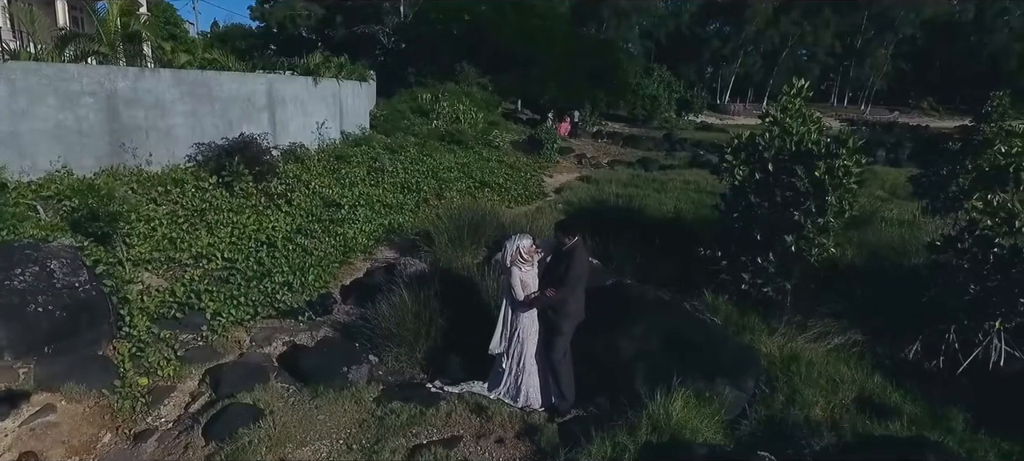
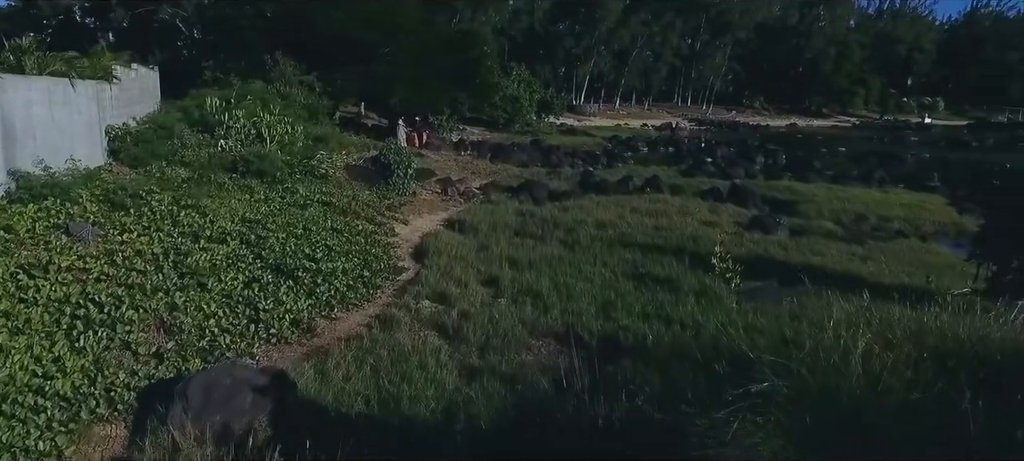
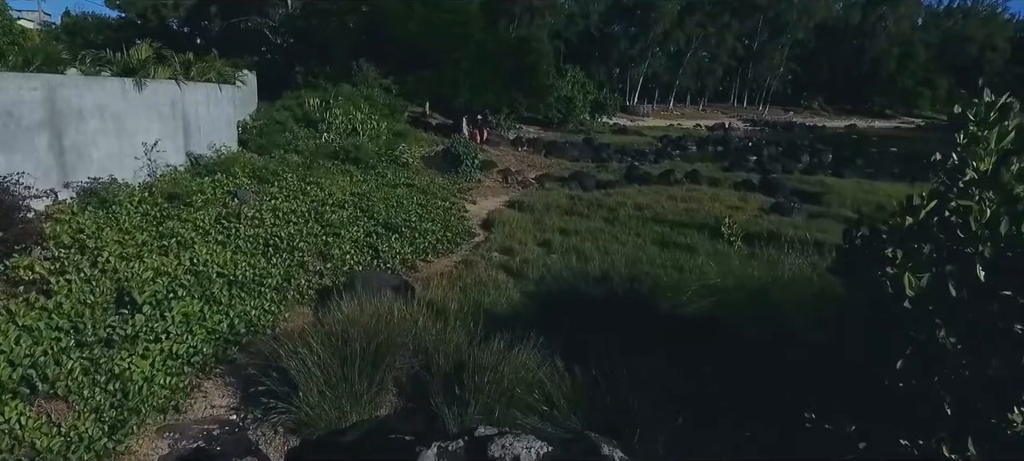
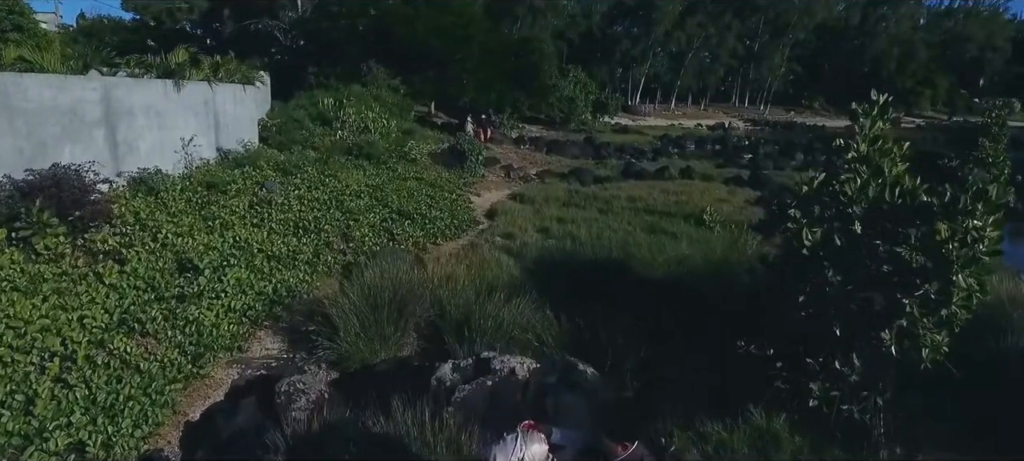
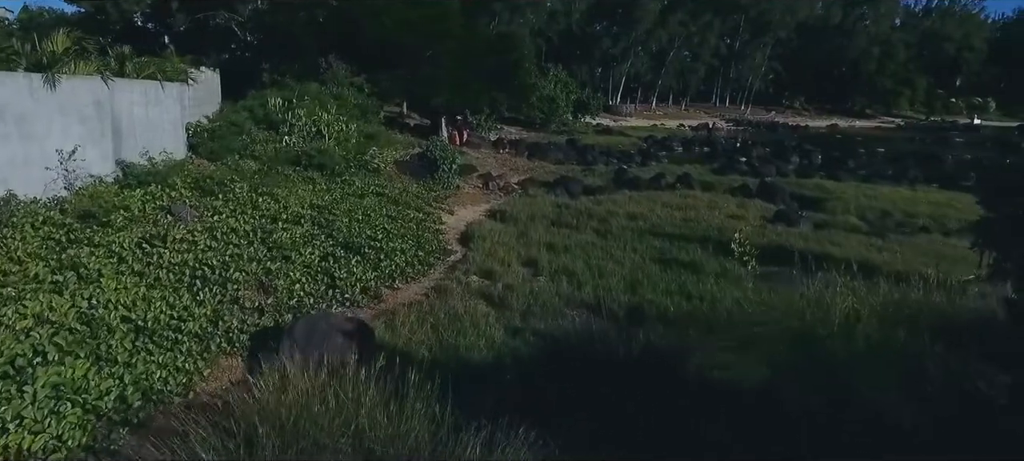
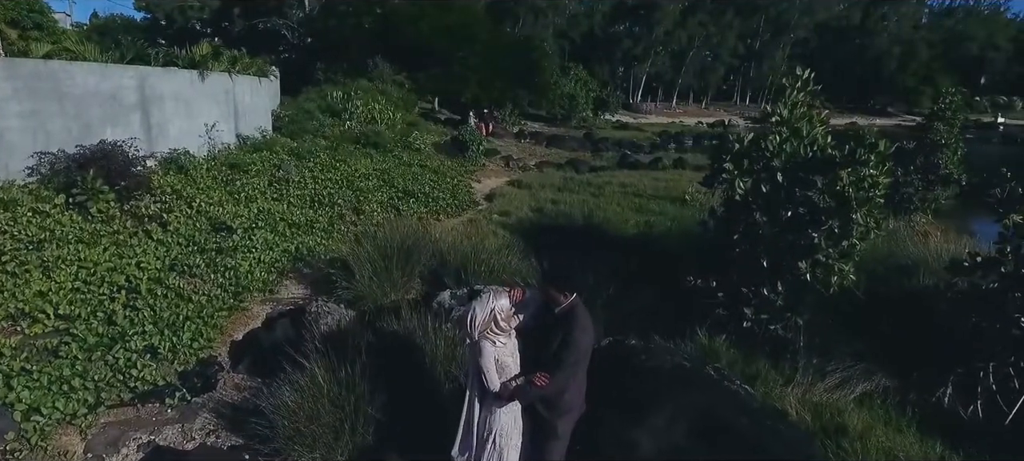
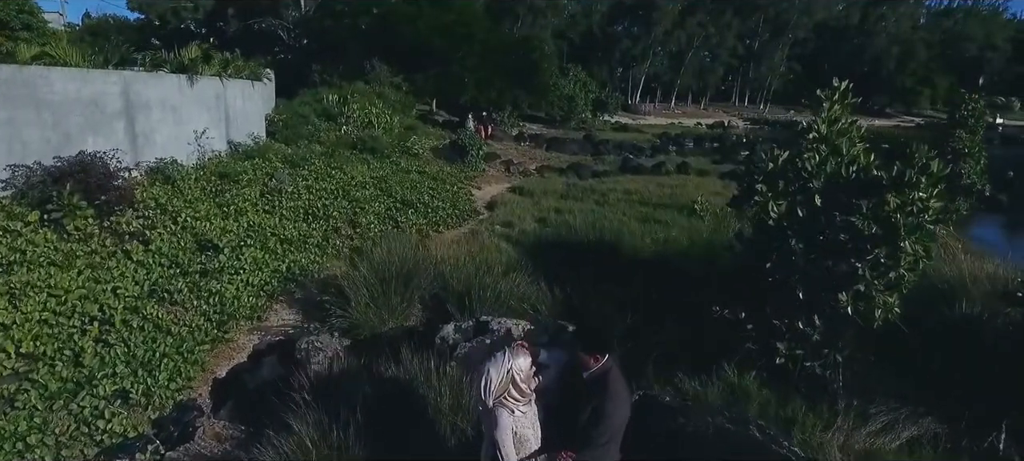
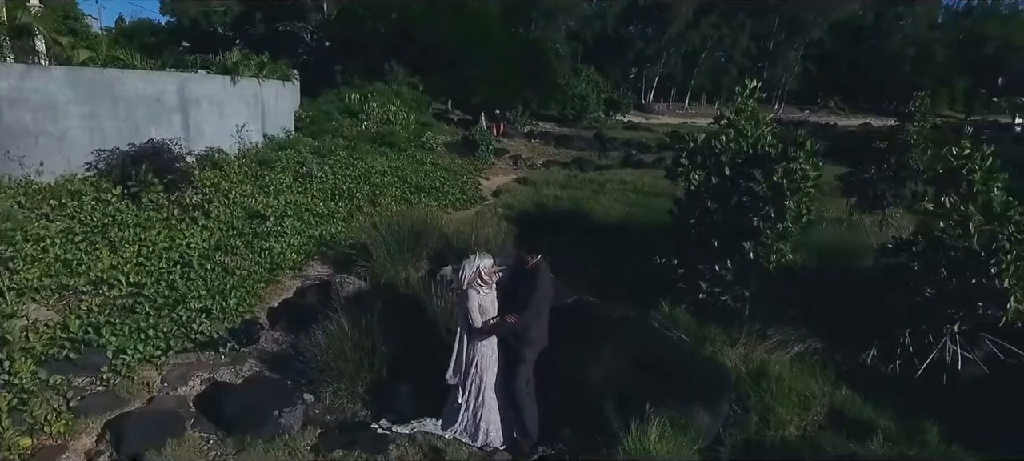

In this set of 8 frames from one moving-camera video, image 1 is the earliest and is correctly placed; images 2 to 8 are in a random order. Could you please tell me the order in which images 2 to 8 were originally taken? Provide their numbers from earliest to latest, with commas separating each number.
8, 6, 7, 4, 3, 5, 2
